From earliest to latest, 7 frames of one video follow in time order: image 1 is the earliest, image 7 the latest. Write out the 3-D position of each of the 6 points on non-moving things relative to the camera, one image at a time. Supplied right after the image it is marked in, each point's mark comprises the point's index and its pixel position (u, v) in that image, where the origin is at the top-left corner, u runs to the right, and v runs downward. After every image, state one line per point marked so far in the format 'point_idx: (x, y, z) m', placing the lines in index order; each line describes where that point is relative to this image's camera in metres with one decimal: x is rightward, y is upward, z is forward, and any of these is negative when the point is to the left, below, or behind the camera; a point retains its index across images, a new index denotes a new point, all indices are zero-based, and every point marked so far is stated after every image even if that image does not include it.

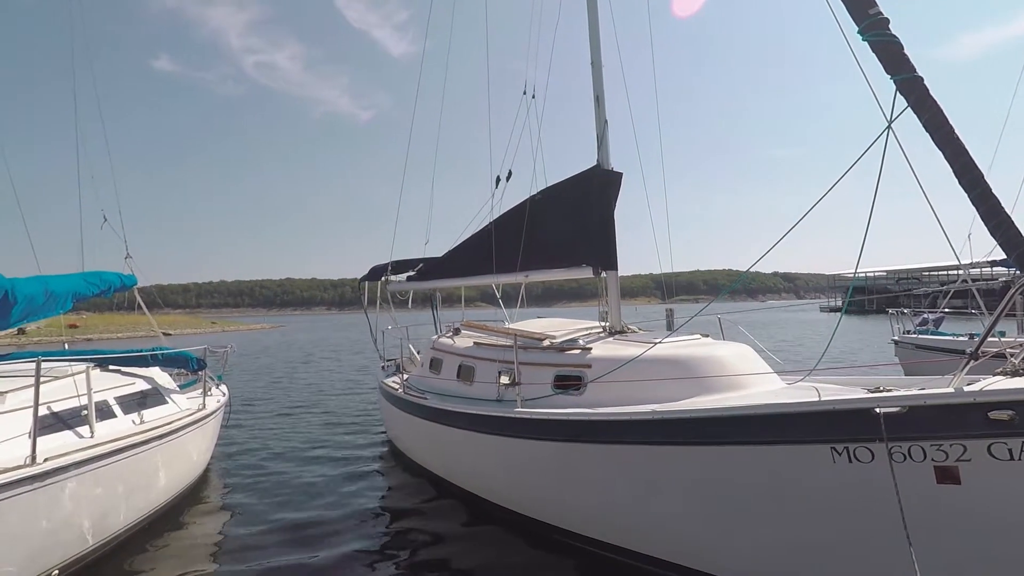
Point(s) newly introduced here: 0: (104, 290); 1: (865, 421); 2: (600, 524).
0: (-5.5, 0.0, +7.7) m
1: (+2.2, -0.8, +3.4) m
2: (+0.7, -2.0, +4.8) m
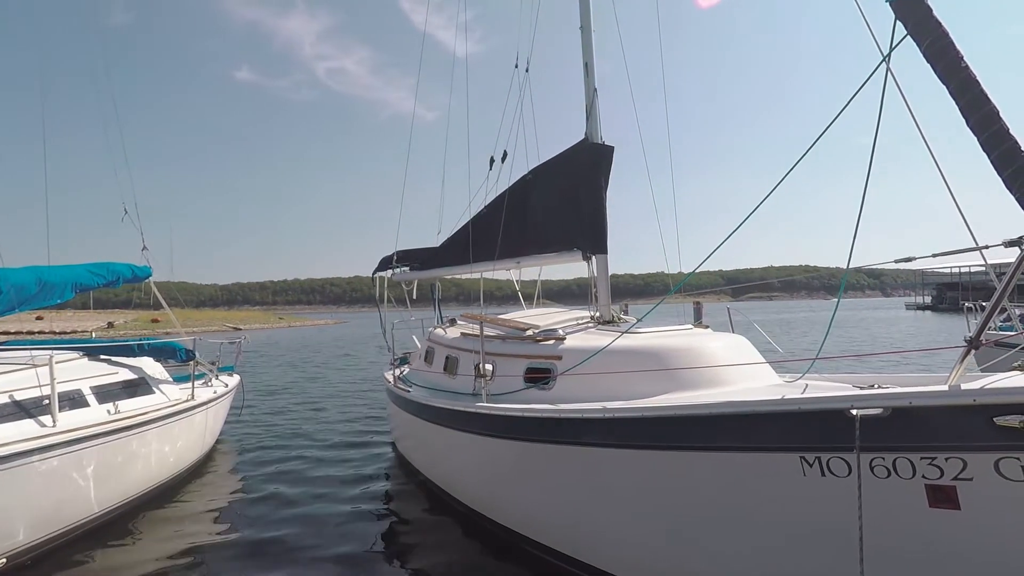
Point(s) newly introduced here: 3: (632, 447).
0: (-5.6, +0.1, +7.9) m
1: (+1.6, -0.7, +2.7) m
2: (+0.4, -1.9, +4.3) m
3: (+0.7, -1.0, +3.6) m
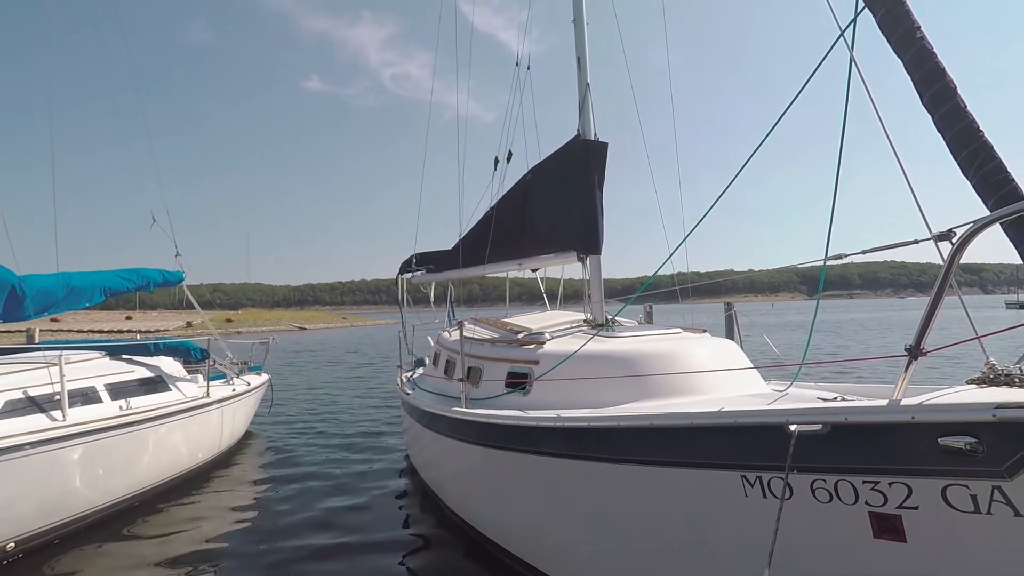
0: (-5.4, +0.1, +8.3) m
1: (+1.2, -0.7, +2.4) m
2: (+0.1, -1.9, +4.2) m
3: (+0.4, -1.0, +3.4) m
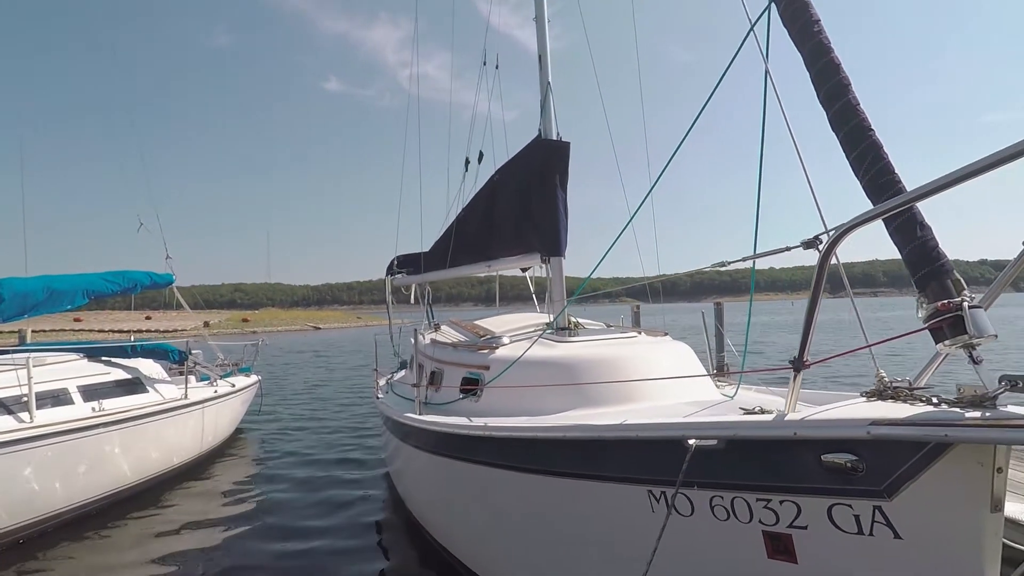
0: (-5.7, 0.0, +8.4) m
1: (+0.7, -0.7, +2.4) m
2: (-0.3, -1.9, +4.1) m
3: (-0.1, -1.1, +3.3) m
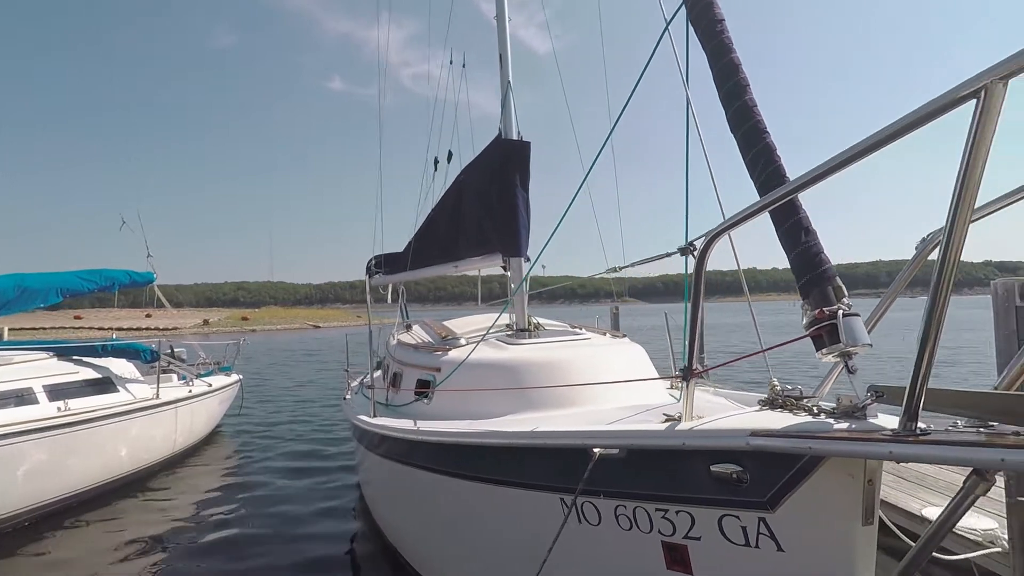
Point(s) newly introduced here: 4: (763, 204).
0: (-6.1, 0.0, +8.4) m
1: (+0.3, -0.7, +2.3) m
2: (-0.7, -2.0, +4.1) m
3: (-0.4, -1.1, +3.3) m
4: (+0.8, +0.2, +1.8) m
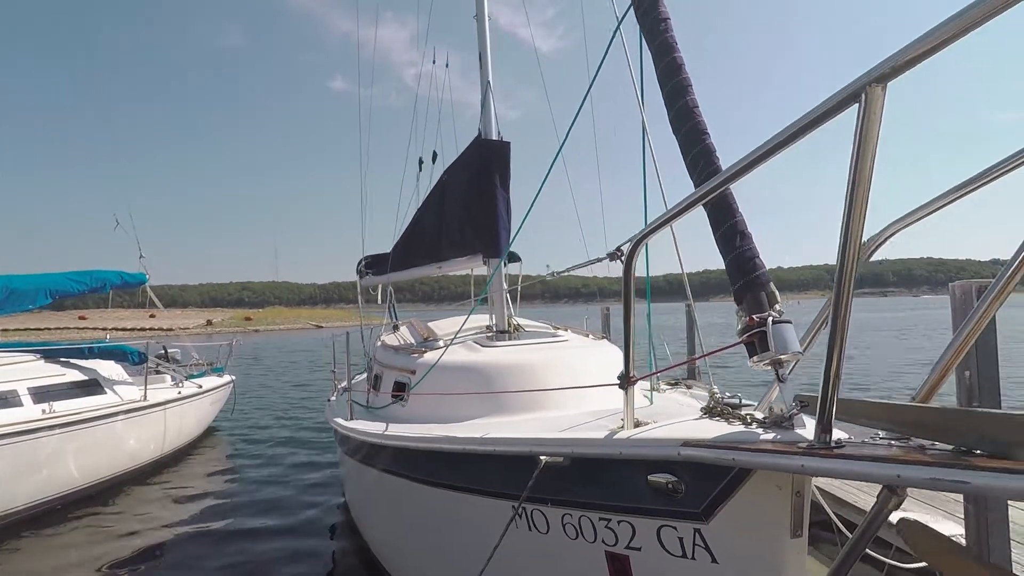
0: (-6.2, 0.0, +8.5) m
1: (+0.1, -0.7, +2.3) m
2: (-0.9, -2.0, +4.1) m
3: (-0.6, -1.1, +3.3) m
4: (+0.6, +0.2, +1.7) m
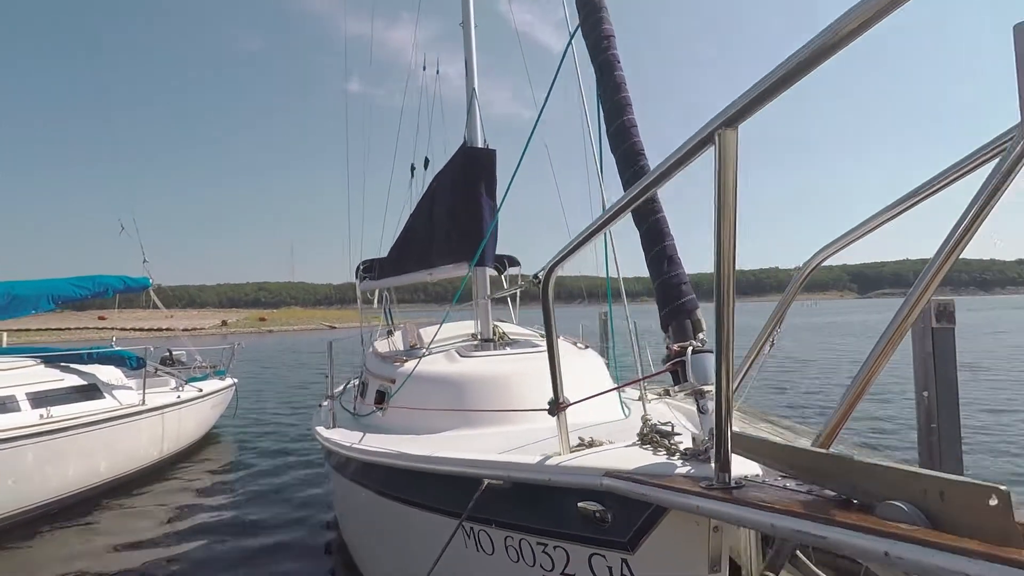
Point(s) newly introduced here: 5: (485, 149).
0: (-6.3, -0.1, +8.6) m
1: (-0.1, -0.8, +2.3) m
2: (-1.1, -2.1, +4.1) m
3: (-0.8, -1.2, +3.3) m
4: (+0.3, +0.1, +1.7) m
5: (-0.2, +1.3, +5.4) m
